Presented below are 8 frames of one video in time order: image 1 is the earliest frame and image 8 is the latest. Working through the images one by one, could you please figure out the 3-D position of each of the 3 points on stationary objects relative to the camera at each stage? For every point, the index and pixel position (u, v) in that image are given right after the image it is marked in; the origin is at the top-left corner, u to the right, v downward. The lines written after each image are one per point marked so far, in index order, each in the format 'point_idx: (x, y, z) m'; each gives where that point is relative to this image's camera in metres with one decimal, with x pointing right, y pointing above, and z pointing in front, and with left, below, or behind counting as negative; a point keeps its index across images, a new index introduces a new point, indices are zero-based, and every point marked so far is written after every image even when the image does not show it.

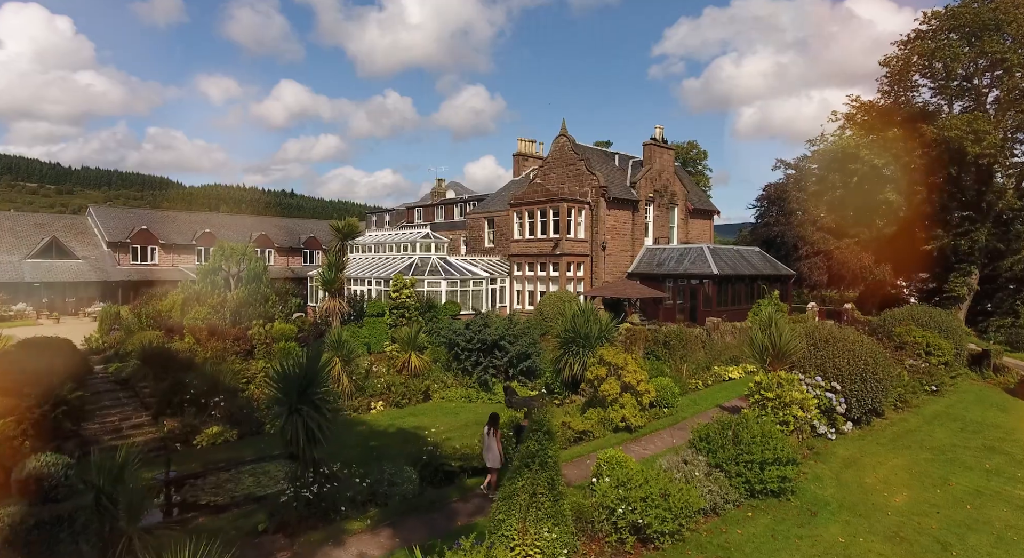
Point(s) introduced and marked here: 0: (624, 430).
0: (+2.8, -3.7, +16.6) m
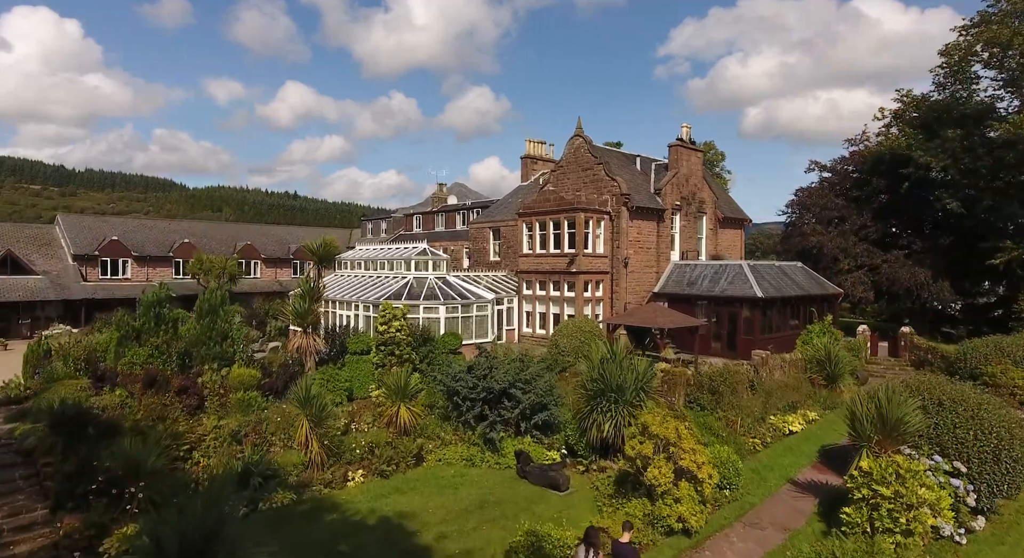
0: (+3.1, -4.6, +12.3) m
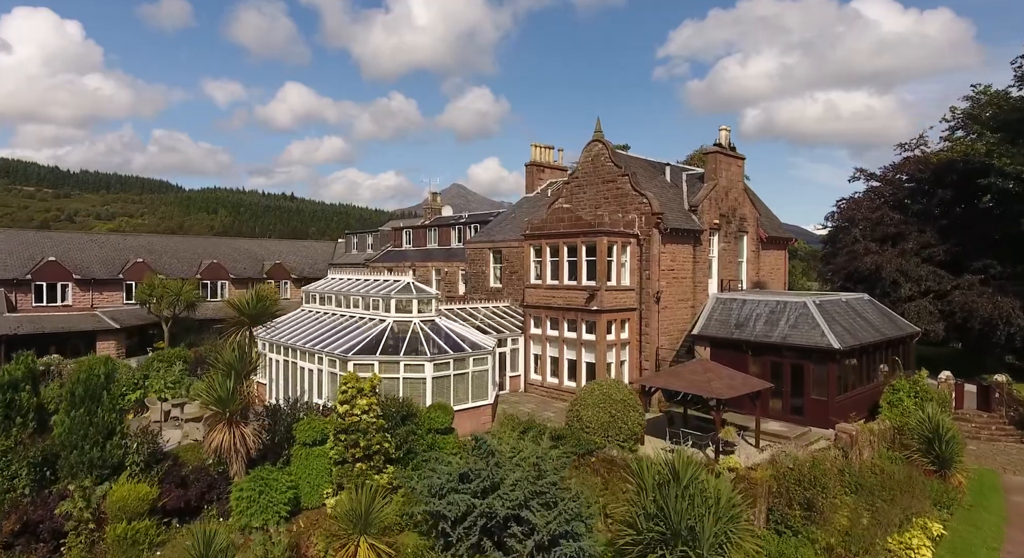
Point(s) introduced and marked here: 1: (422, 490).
0: (+3.3, -6.0, +6.7) m
1: (-1.7, -4.2, +13.5) m
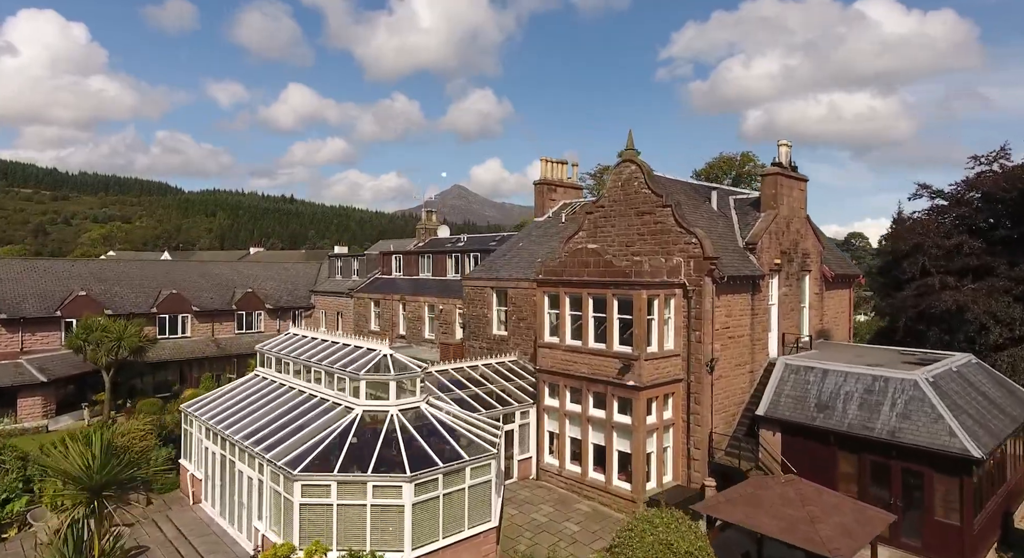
0: (+3.5, -7.7, +1.0) m
1: (-1.5, -6.0, +7.9) m
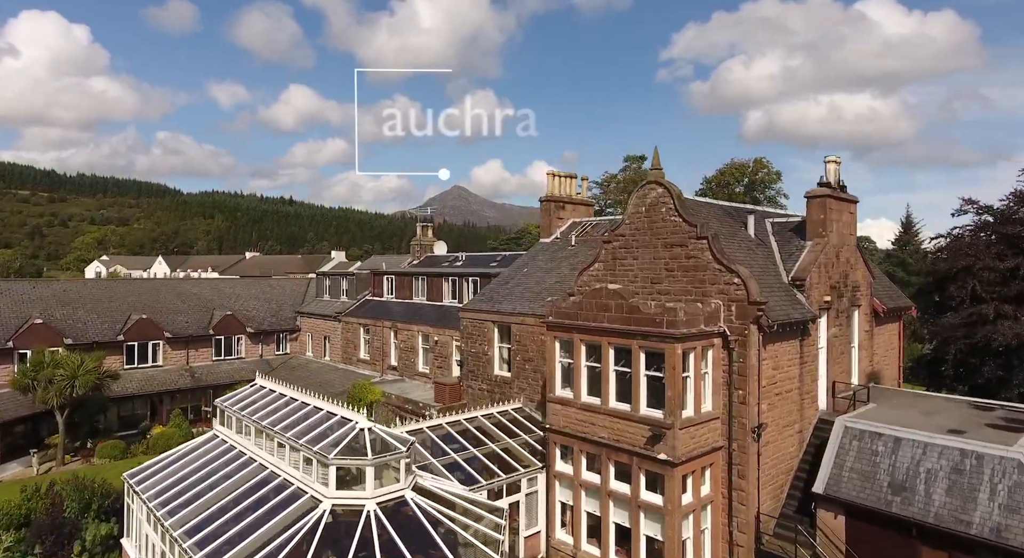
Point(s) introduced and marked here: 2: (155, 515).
0: (+3.6, -8.8, -2.1) m
1: (-1.3, -7.1, +4.7) m
2: (-7.8, -5.1, +14.7) m
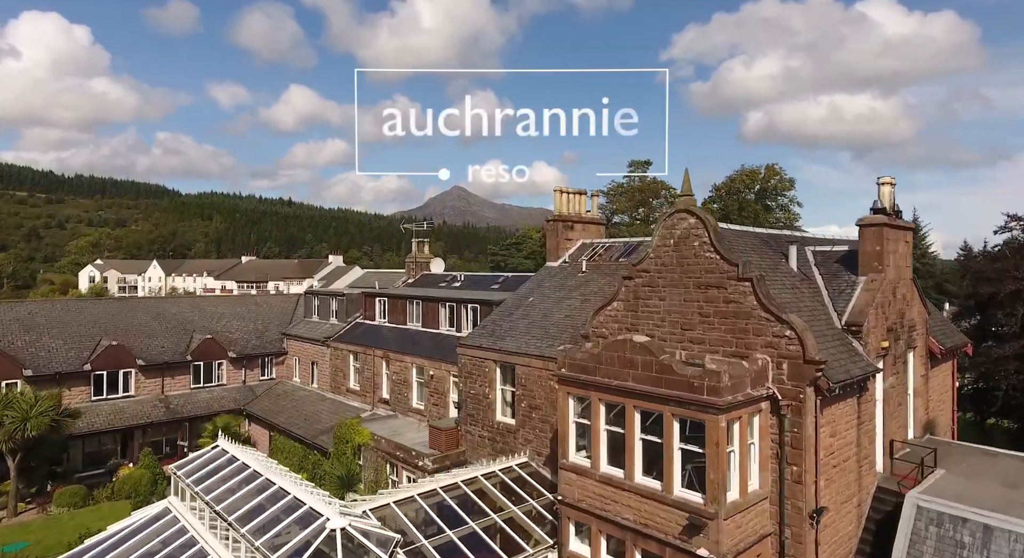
0: (+3.8, -9.8, -4.8) m
1: (-1.2, -8.1, +2.1) m
2: (-7.7, -6.1, +12.0) m
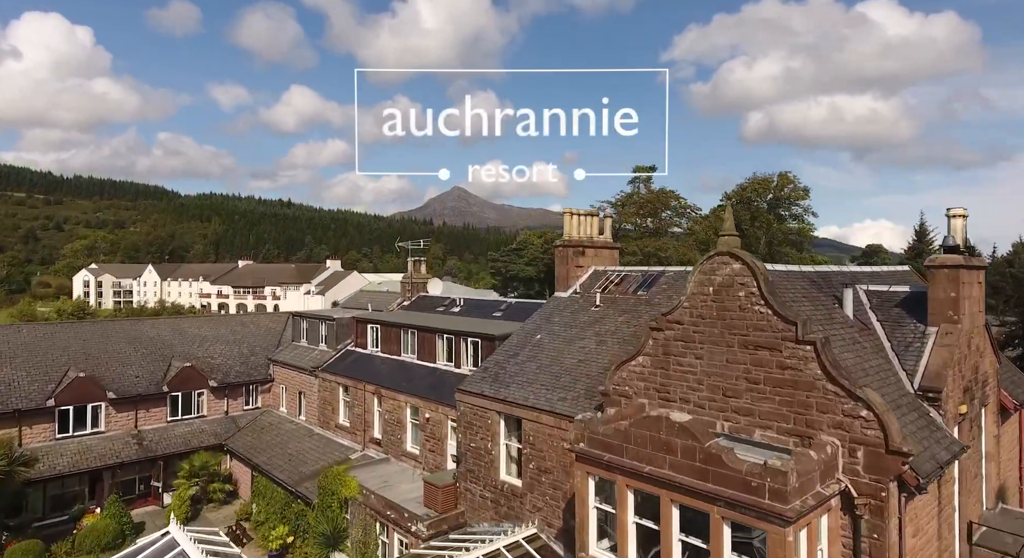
0: (+3.9, -10.8, -7.3) m
1: (-1.0, -9.1, -0.5) m
2: (-7.5, -7.2, +9.5) m
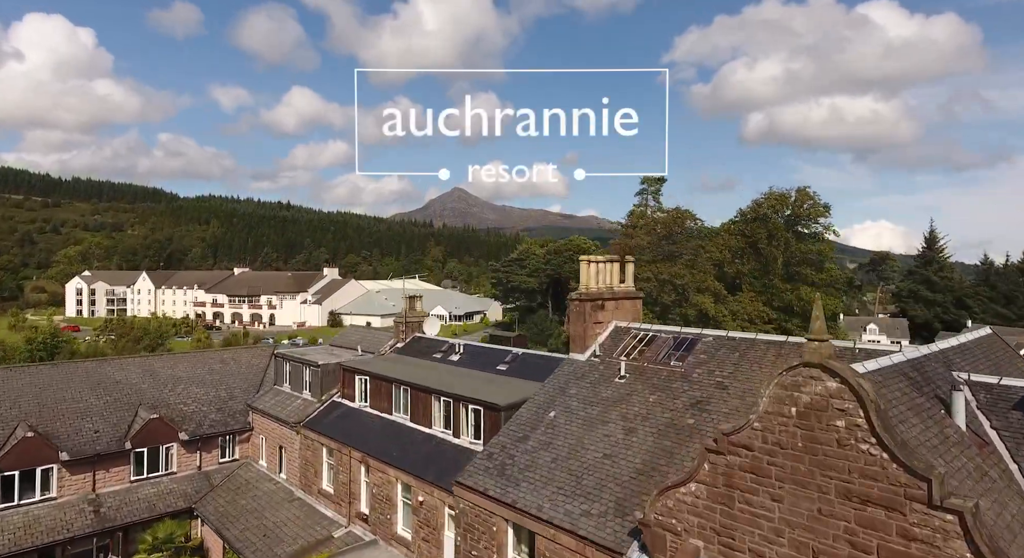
0: (+4.1, -12.5, -10.6) m
1: (-0.8, -10.8, -3.7) m
2: (-7.3, -8.8, +6.2) m
